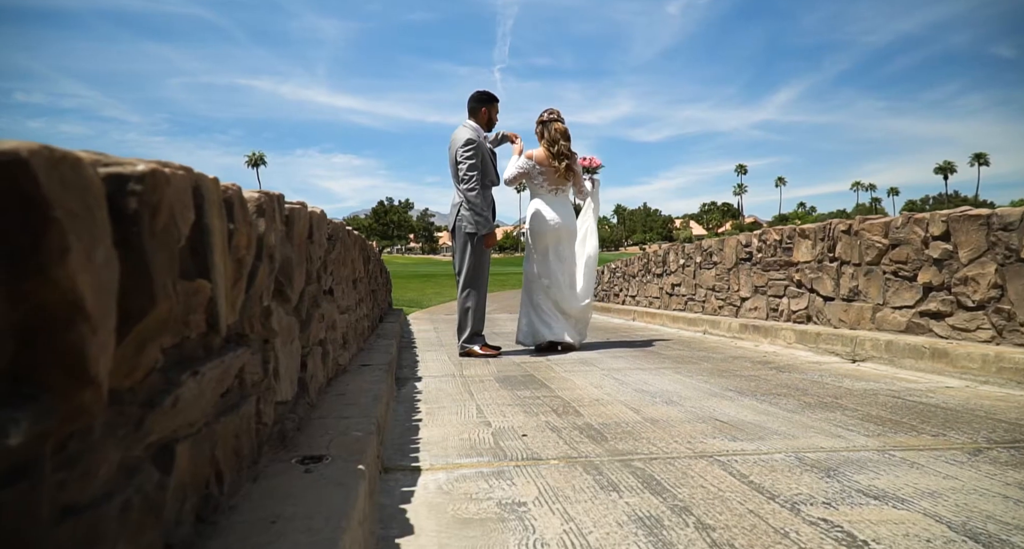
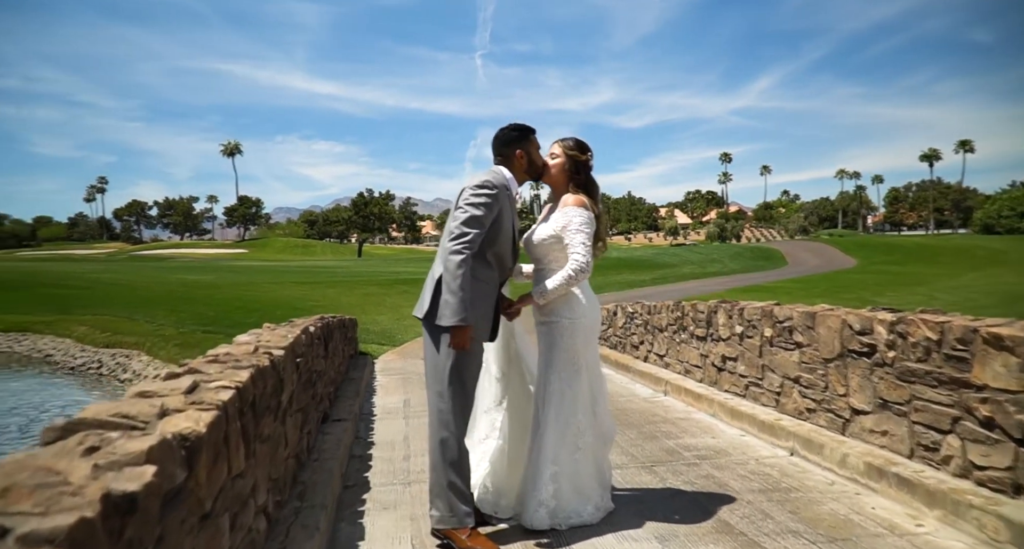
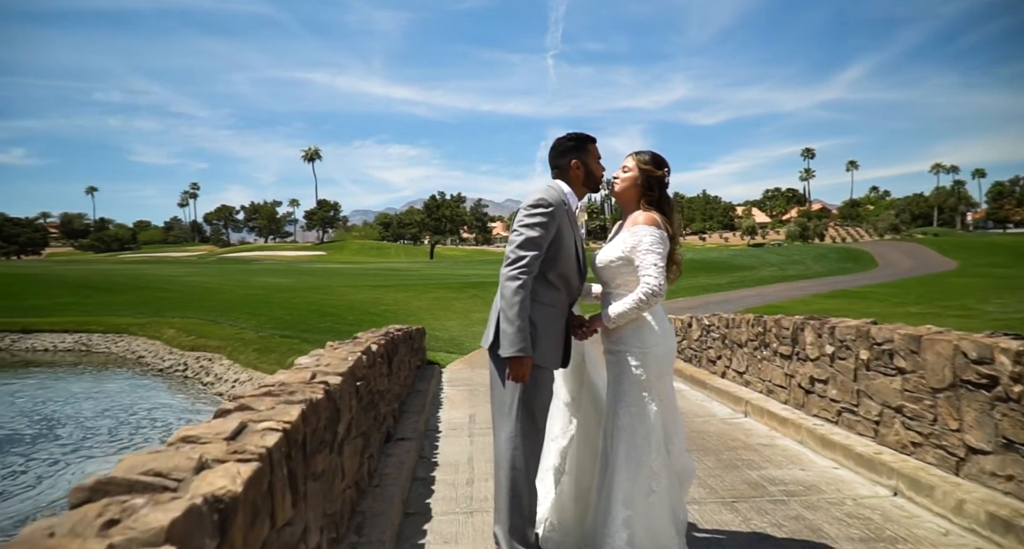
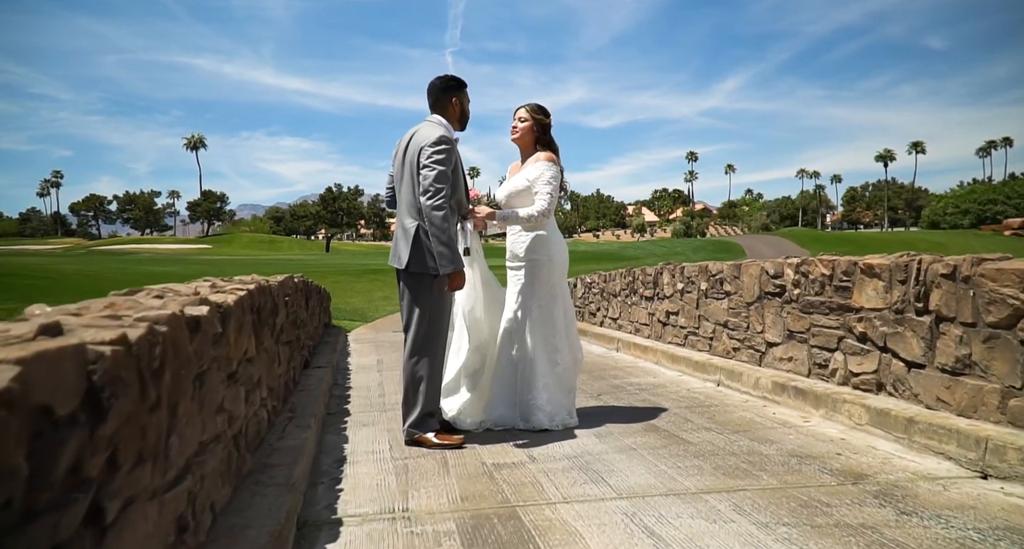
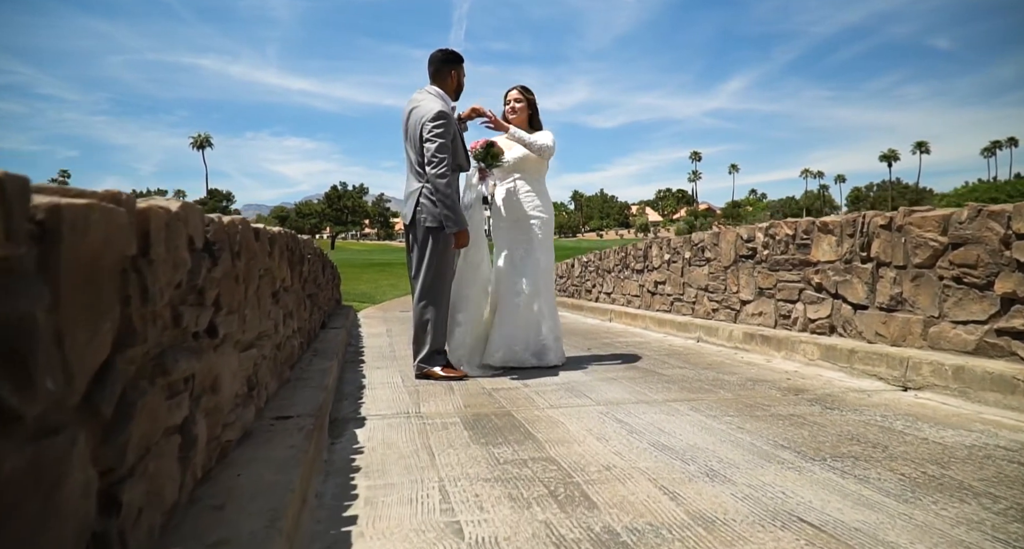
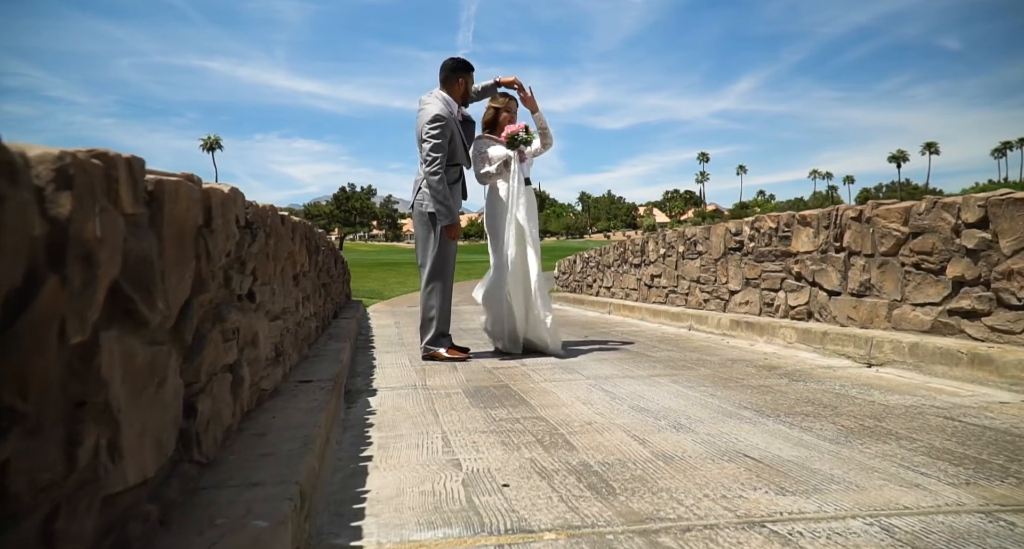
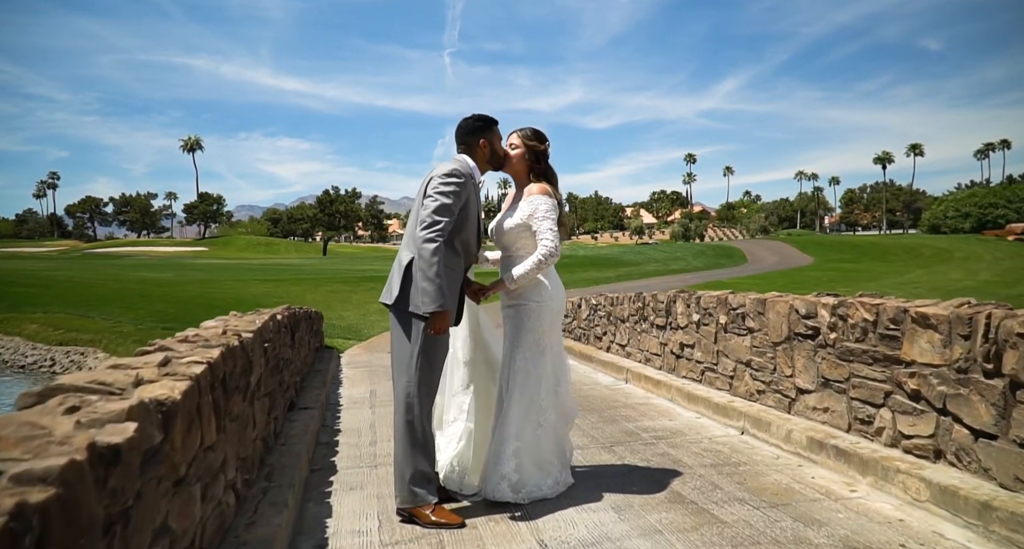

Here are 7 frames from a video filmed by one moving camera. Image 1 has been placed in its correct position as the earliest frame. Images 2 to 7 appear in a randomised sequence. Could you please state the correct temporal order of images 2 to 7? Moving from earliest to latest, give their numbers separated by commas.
6, 5, 4, 7, 2, 3
